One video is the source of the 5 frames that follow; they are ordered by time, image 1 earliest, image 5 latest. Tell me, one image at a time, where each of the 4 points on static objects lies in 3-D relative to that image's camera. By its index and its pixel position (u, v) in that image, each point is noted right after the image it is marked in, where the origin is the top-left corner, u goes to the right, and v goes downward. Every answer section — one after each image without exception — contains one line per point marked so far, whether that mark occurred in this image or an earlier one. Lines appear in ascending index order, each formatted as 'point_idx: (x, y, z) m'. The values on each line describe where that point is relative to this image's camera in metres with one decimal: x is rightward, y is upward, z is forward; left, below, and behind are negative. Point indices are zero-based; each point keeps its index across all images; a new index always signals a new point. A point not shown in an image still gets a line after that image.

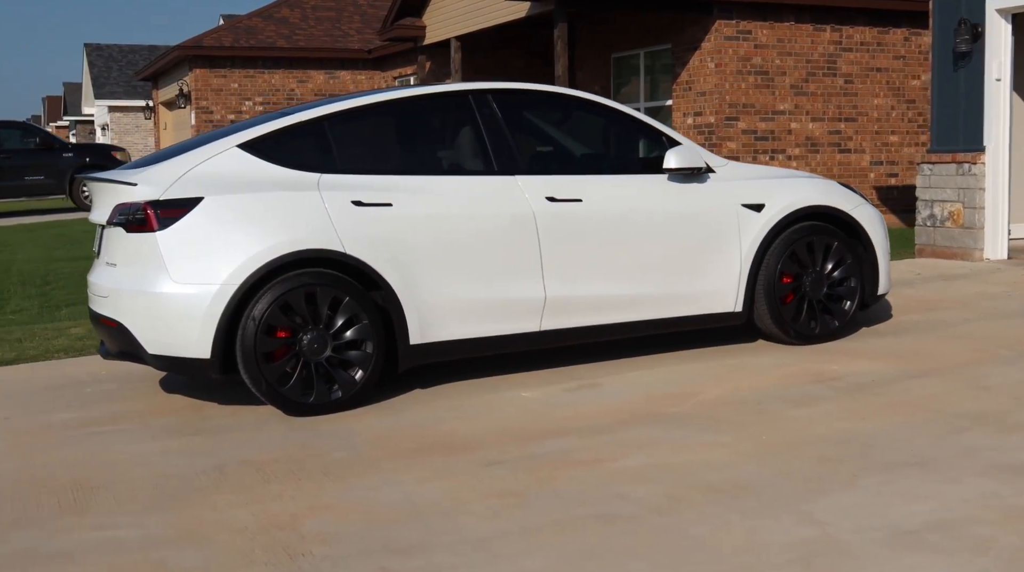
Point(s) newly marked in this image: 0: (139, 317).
0: (-1.8, -0.1, +5.3) m
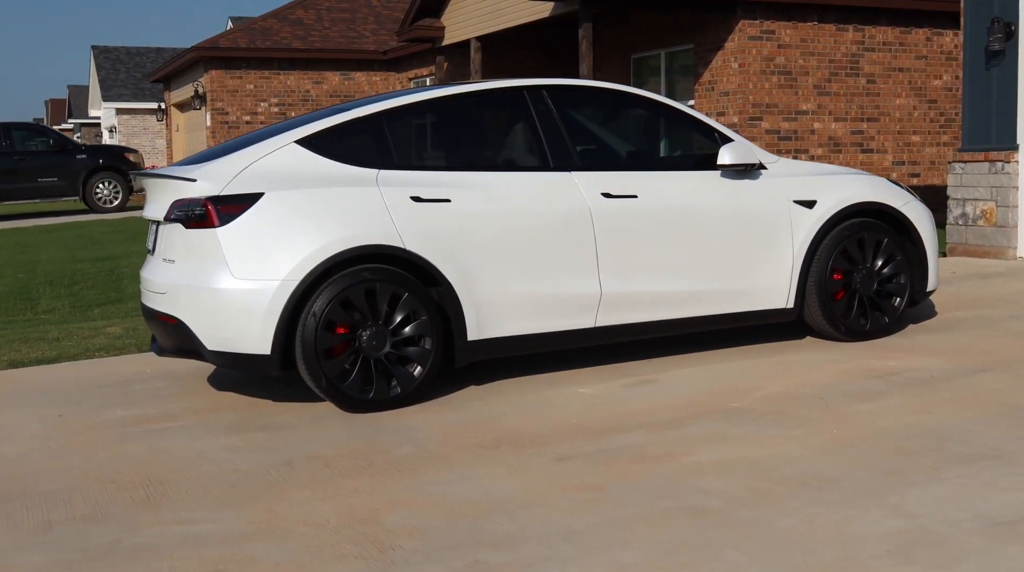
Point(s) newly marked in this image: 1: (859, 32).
0: (-1.5, -0.1, +5.3) m
1: (+5.1, +3.7, +16.1) m
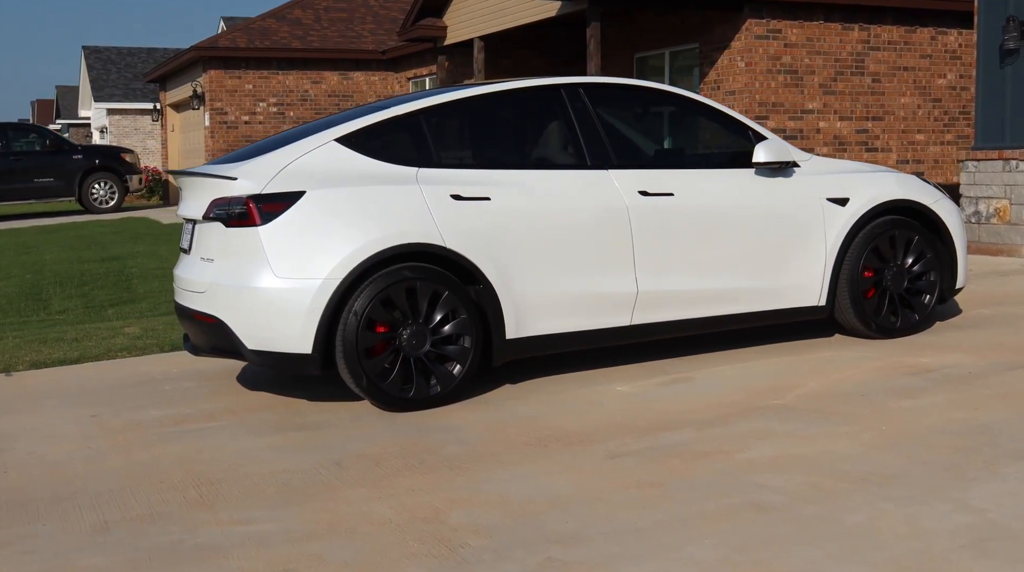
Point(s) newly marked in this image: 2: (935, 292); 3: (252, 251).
0: (-1.3, -0.1, +5.3) m
1: (+5.1, +3.7, +16.1) m
2: (+2.6, 0.0, +6.7) m
3: (-1.2, +0.2, +5.3) m
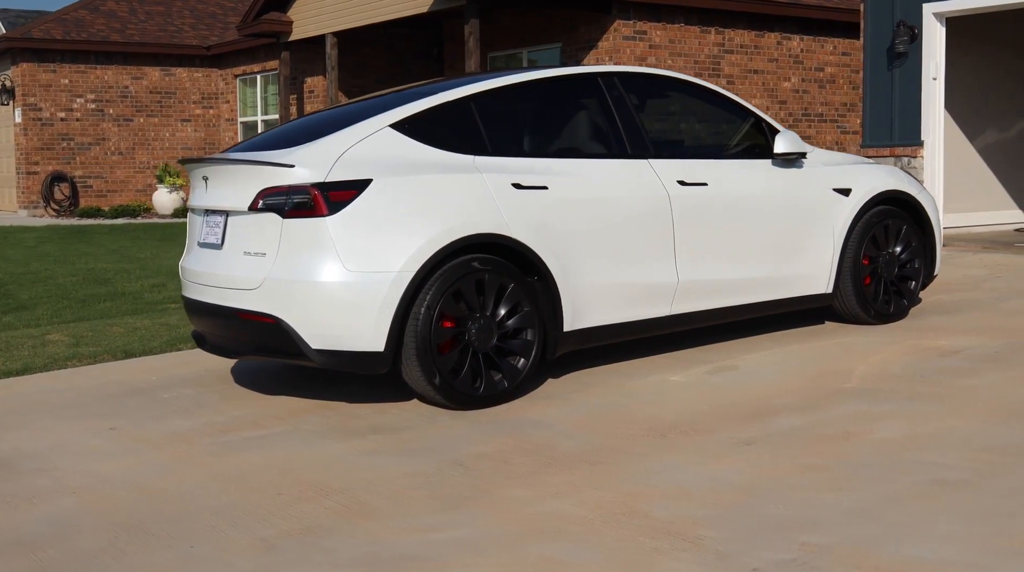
0: (-0.9, -0.1, +4.9) m
1: (+3.2, +3.8, +16.8) m
2: (+2.6, +0.1, +7.0) m
3: (-0.9, +0.2, +4.9) m
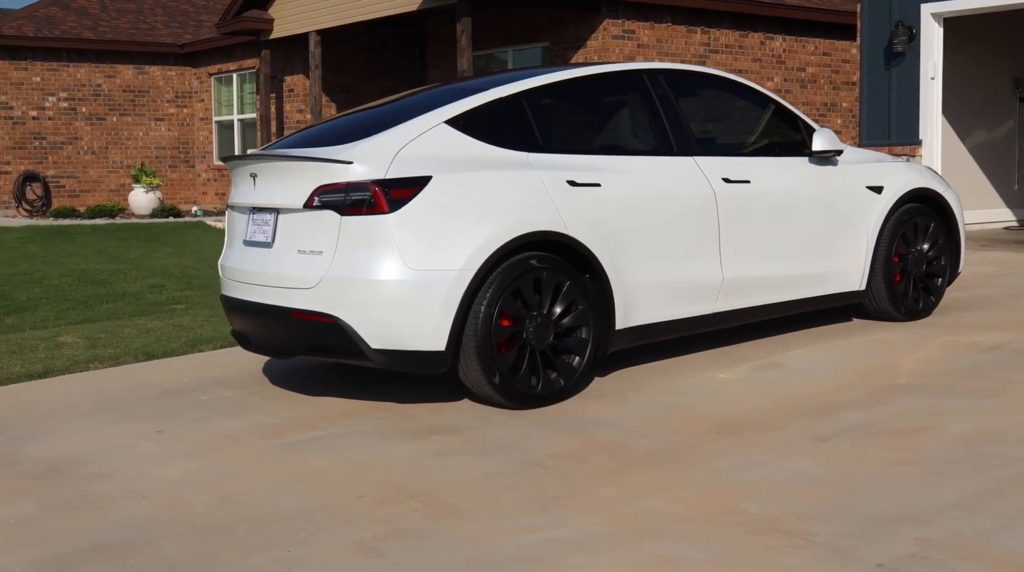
0: (-0.7, -0.1, +4.9) m
1: (+3.1, +3.8, +16.9) m
2: (+2.8, +0.1, +7.1) m
3: (-0.6, +0.2, +4.8) m
